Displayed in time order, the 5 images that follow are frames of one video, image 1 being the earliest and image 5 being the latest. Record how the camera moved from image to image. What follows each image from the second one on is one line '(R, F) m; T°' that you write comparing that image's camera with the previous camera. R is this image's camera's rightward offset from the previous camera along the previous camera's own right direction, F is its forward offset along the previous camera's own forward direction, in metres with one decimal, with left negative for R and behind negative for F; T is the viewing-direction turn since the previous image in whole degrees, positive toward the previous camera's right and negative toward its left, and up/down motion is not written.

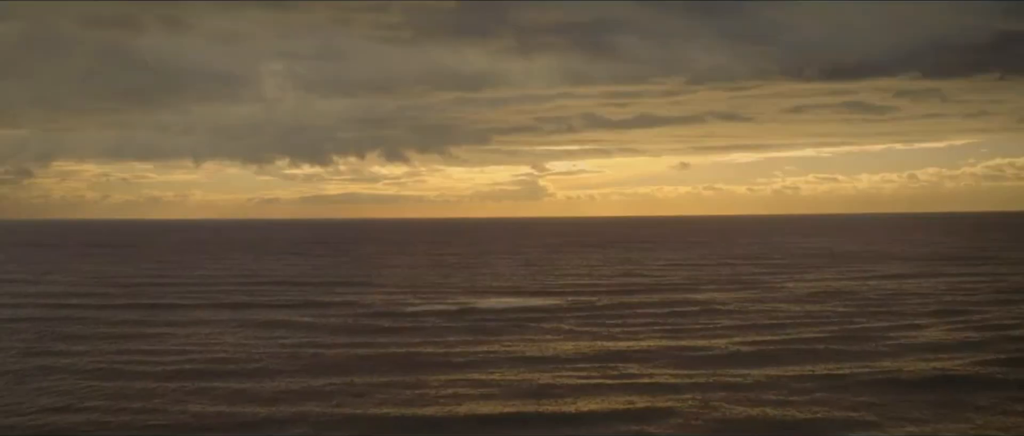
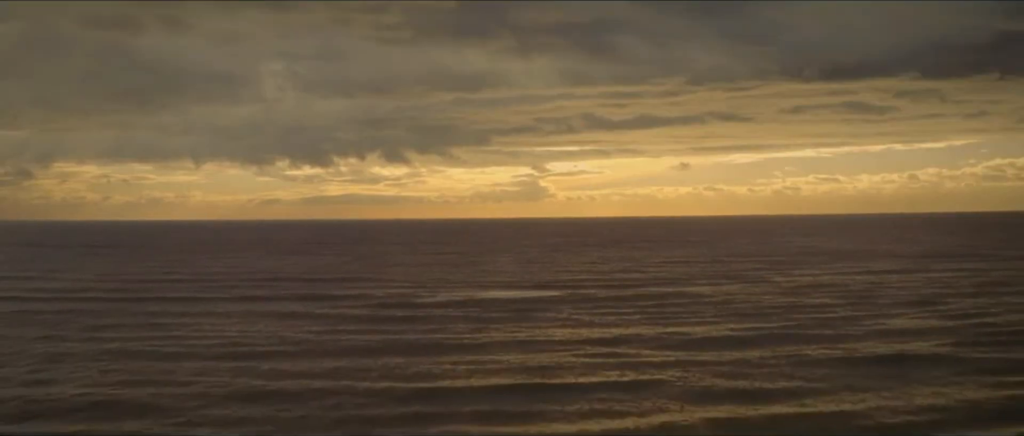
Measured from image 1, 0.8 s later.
(0.0, -1.0) m; 0°
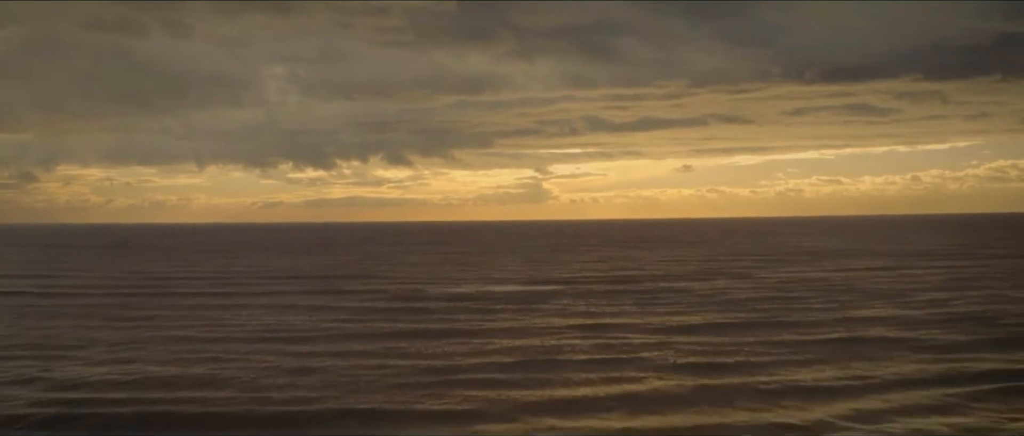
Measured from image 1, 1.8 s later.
(+0.2, -1.0) m; 0°
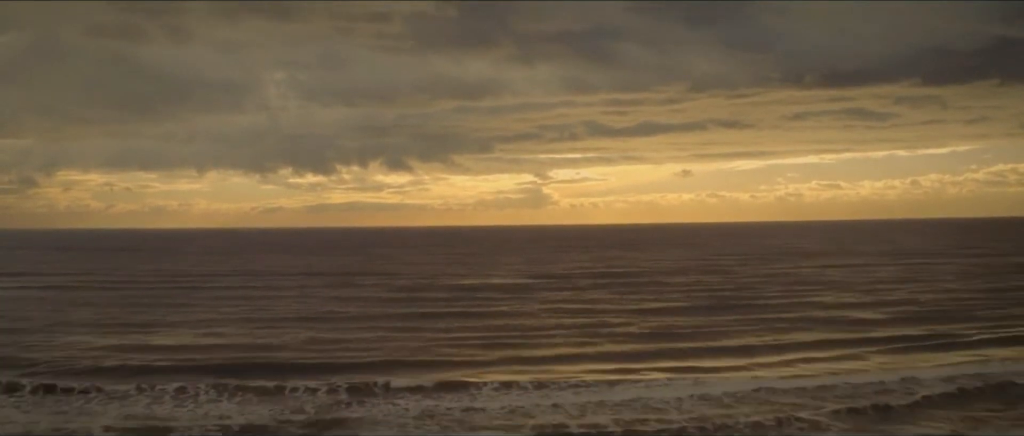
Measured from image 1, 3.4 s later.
(+0.1, -1.0) m; 0°
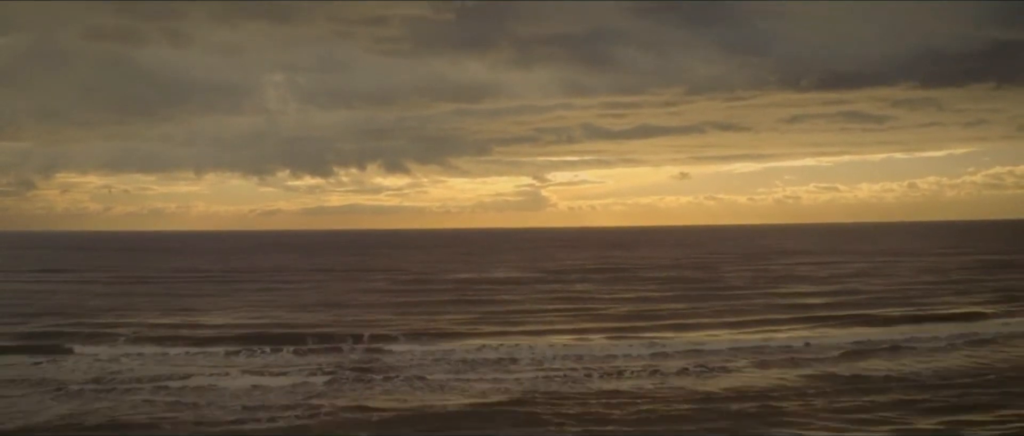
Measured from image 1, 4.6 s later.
(+0.1, -1.2) m; 0°
